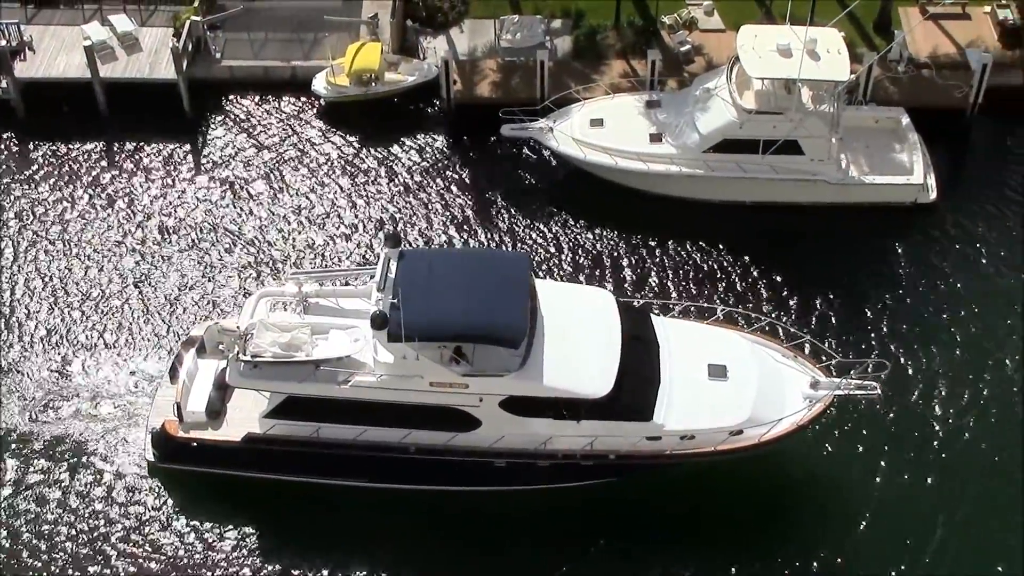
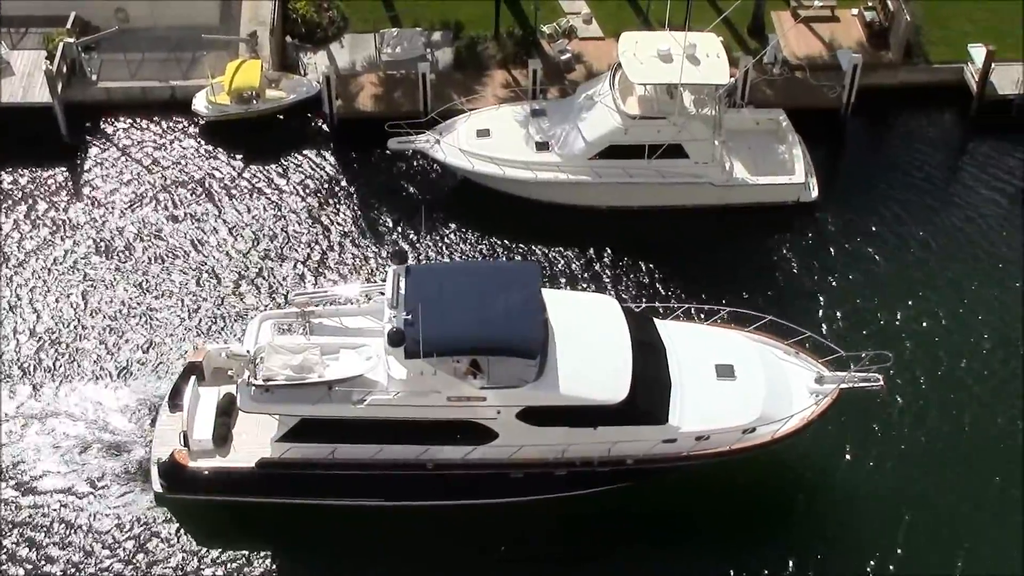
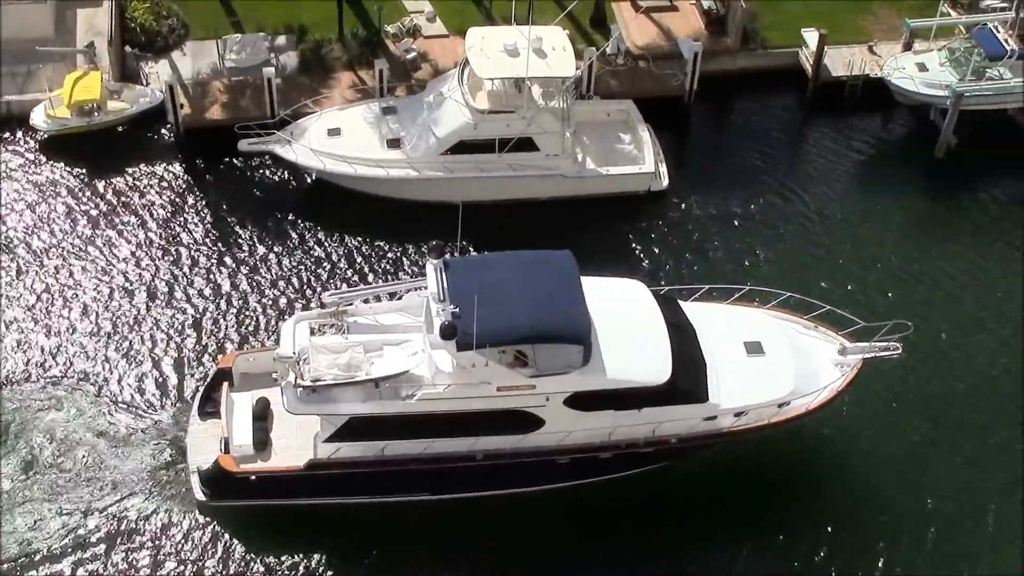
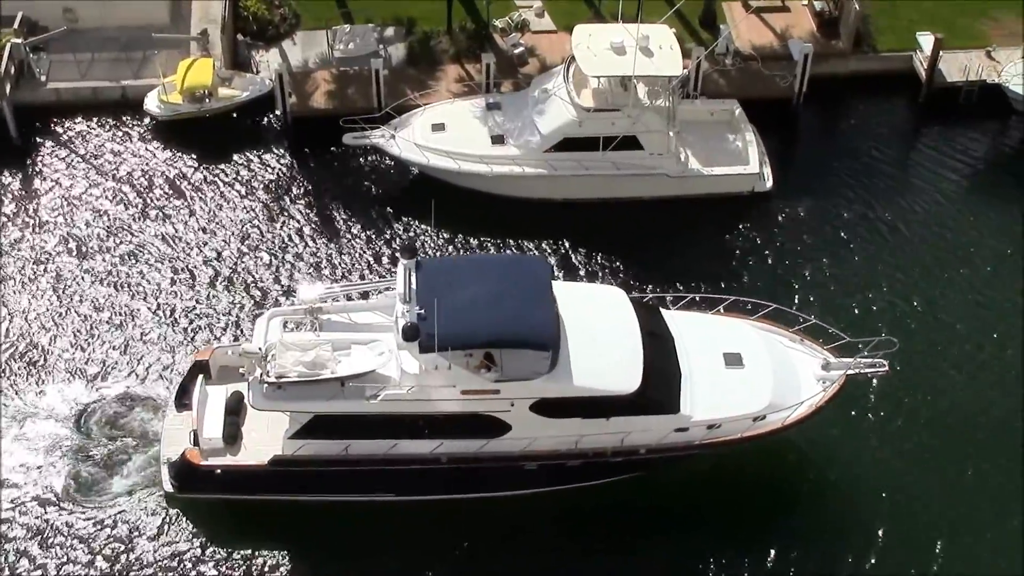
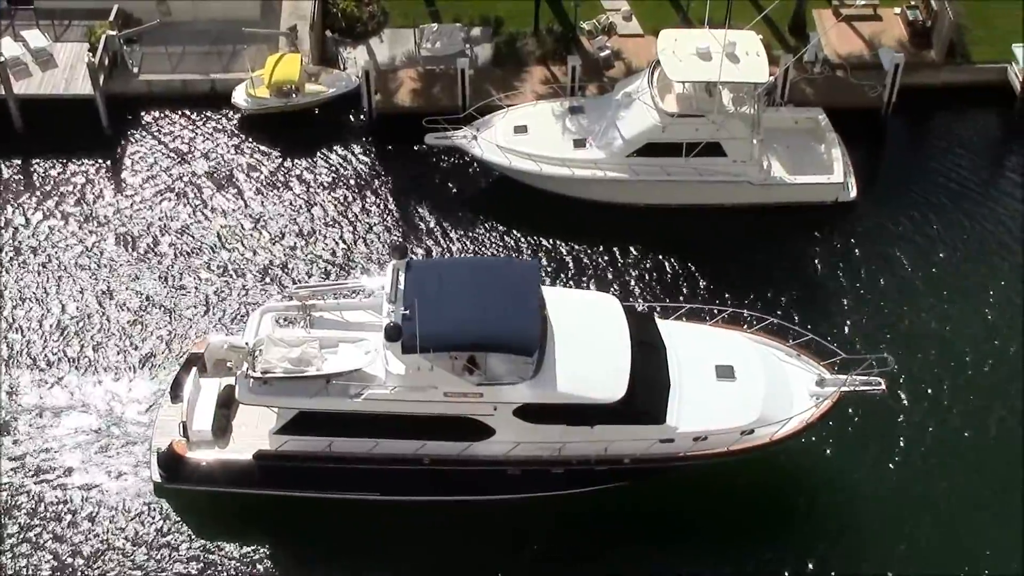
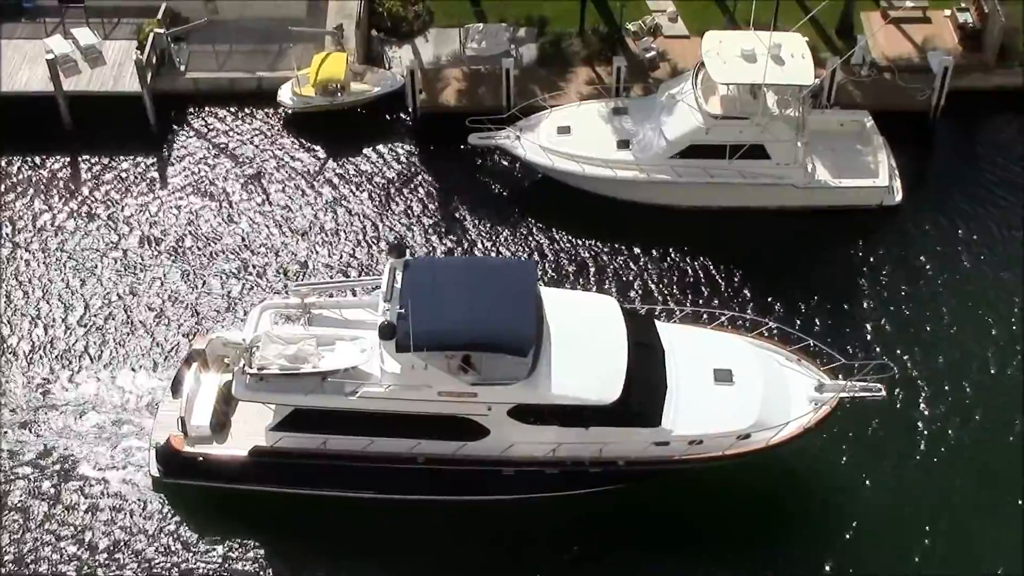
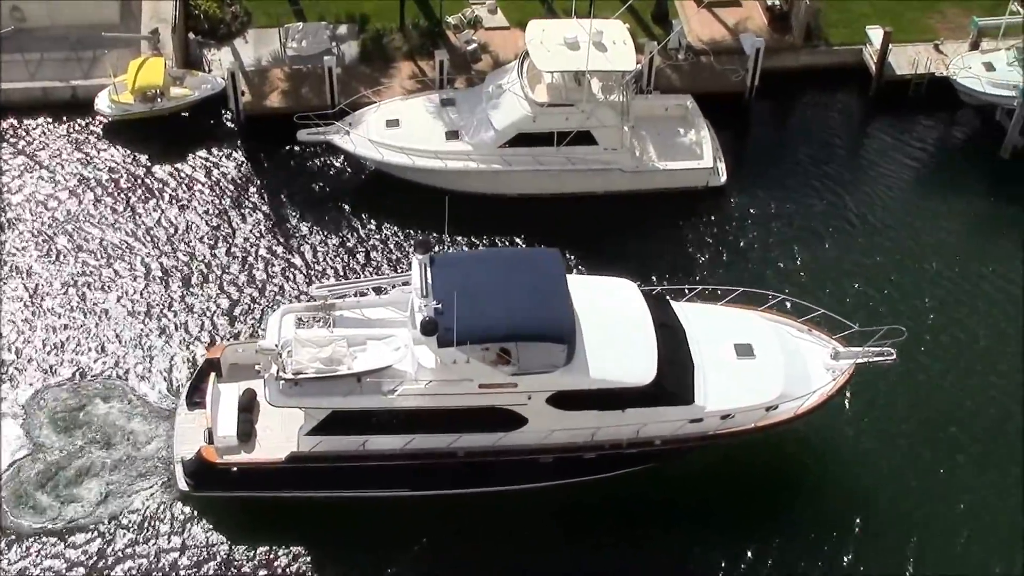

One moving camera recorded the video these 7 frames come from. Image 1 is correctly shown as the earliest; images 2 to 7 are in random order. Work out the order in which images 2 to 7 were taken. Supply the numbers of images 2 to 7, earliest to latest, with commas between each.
6, 5, 2, 4, 7, 3
